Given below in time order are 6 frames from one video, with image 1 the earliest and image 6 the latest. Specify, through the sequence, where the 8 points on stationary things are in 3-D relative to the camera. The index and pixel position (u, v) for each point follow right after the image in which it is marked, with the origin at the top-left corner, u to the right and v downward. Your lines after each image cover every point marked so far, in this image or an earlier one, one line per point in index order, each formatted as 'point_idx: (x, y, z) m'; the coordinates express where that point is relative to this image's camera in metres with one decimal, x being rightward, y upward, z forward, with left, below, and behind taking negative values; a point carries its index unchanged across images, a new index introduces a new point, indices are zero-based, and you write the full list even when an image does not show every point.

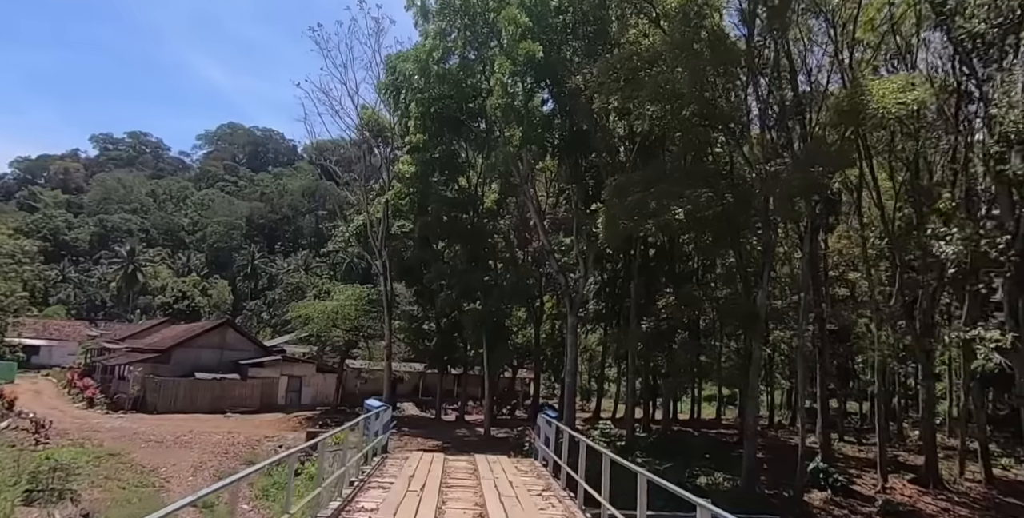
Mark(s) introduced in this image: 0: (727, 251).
0: (+5.9, +0.2, +18.1) m
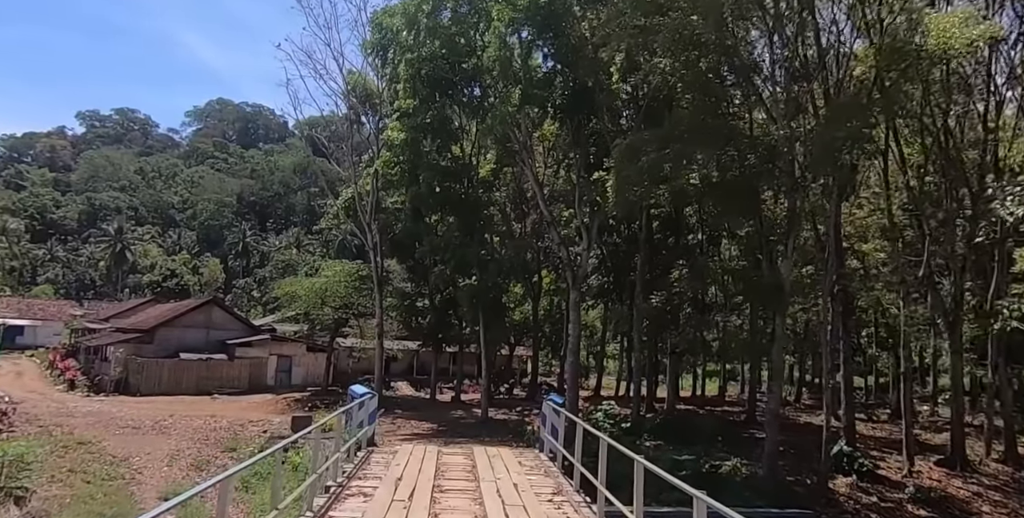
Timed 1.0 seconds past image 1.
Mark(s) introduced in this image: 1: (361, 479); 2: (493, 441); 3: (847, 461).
0: (+5.8, +1.0, +16.6) m
1: (-1.9, -2.7, +8.2) m
2: (-0.5, -4.4, +15.9) m
3: (+8.1, -4.9, +16.2) m
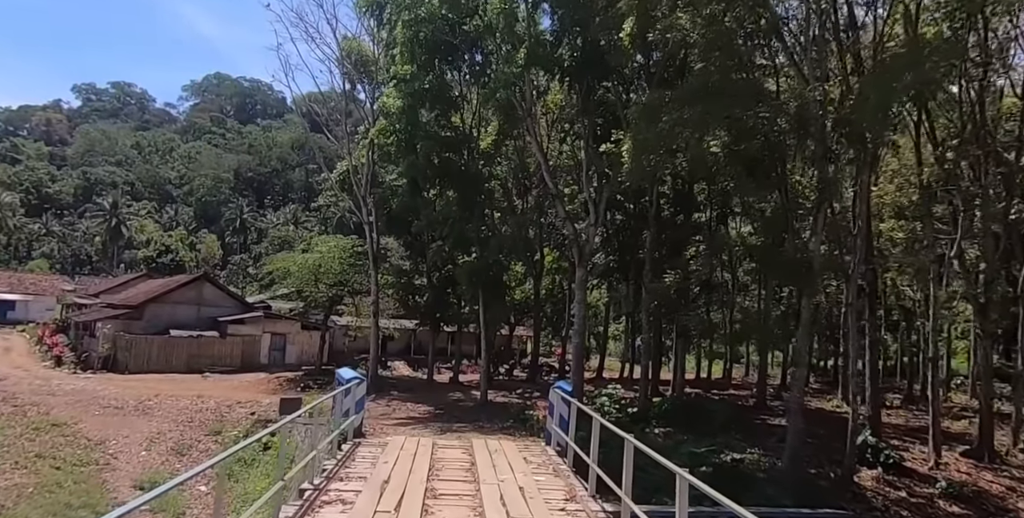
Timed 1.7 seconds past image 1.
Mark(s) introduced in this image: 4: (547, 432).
0: (+5.9, +1.5, +15.4) m
1: (-1.8, -2.3, +7.1) m
2: (-0.5, -3.8, +14.9) m
3: (+8.1, -4.4, +15.1) m
4: (+0.6, -2.7, +10.6) m
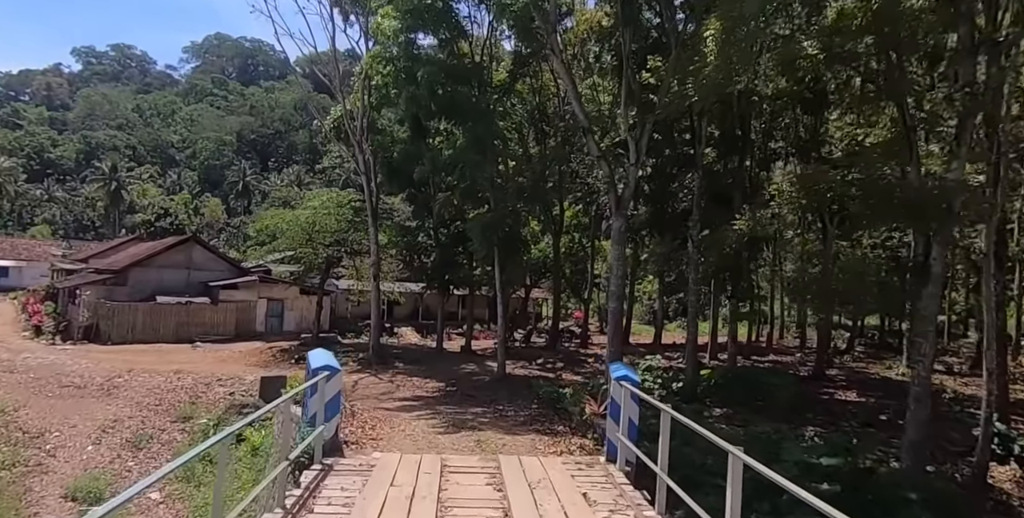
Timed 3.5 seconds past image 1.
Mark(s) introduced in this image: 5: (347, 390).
0: (+6.4, +2.6, +11.9) m
1: (-1.4, -1.8, +4.0) m
2: (+0.1, -2.8, +11.8) m
3: (+8.7, -3.3, +12.0) m
4: (+1.0, -2.0, +7.4) m
5: (-4.3, -3.4, +17.5) m
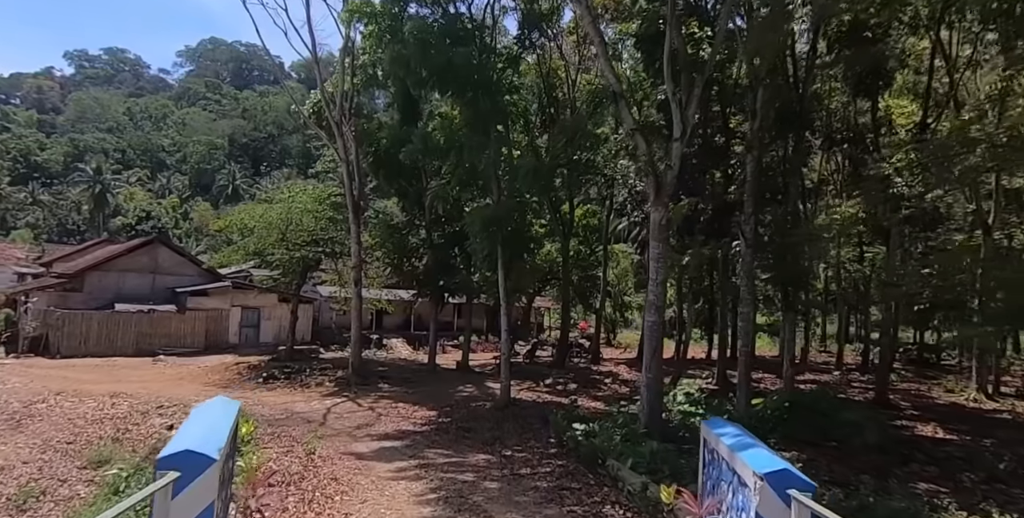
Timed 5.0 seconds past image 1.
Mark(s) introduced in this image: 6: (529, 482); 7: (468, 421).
0: (+6.6, +2.6, +8.6) m
1: (-1.1, -1.7, +0.5) m
2: (+0.3, -2.7, +8.3) m
3: (+8.9, -3.3, +8.6) m
4: (+1.3, -1.9, +4.0) m
5: (-4.1, -3.4, +14.0) m
6: (+0.2, -2.8, +8.5) m
7: (-0.9, -3.5, +14.5) m
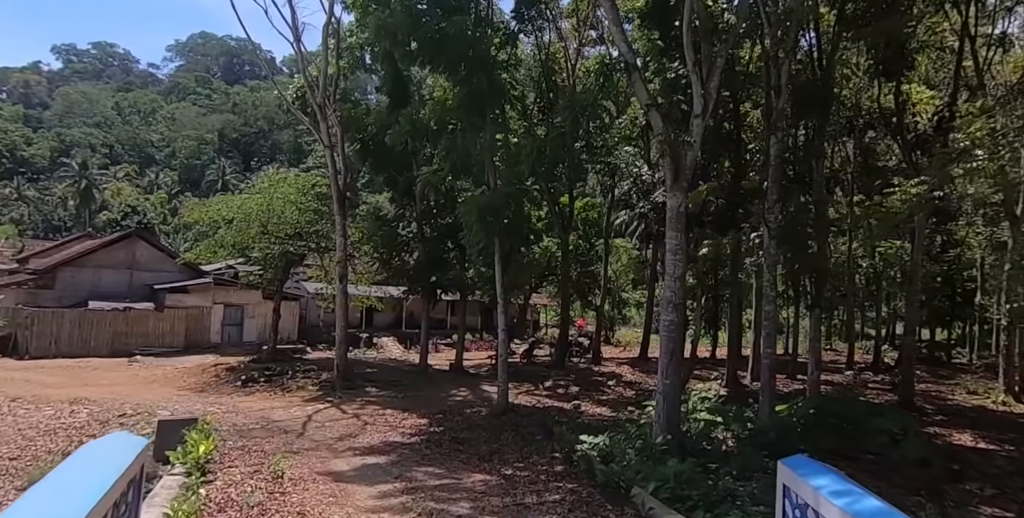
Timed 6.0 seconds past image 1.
0: (+6.7, +2.8, +7.3) m
1: (-1.0, -1.6, -0.9) m
2: (+0.3, -2.6, +7.0) m
3: (+8.9, -3.2, +7.3) m
4: (+1.4, -1.8, +2.6) m
5: (-4.1, -3.3, +12.6) m
6: (+0.2, -2.6, +7.1) m
7: (-1.0, -3.4, +13.1) m
